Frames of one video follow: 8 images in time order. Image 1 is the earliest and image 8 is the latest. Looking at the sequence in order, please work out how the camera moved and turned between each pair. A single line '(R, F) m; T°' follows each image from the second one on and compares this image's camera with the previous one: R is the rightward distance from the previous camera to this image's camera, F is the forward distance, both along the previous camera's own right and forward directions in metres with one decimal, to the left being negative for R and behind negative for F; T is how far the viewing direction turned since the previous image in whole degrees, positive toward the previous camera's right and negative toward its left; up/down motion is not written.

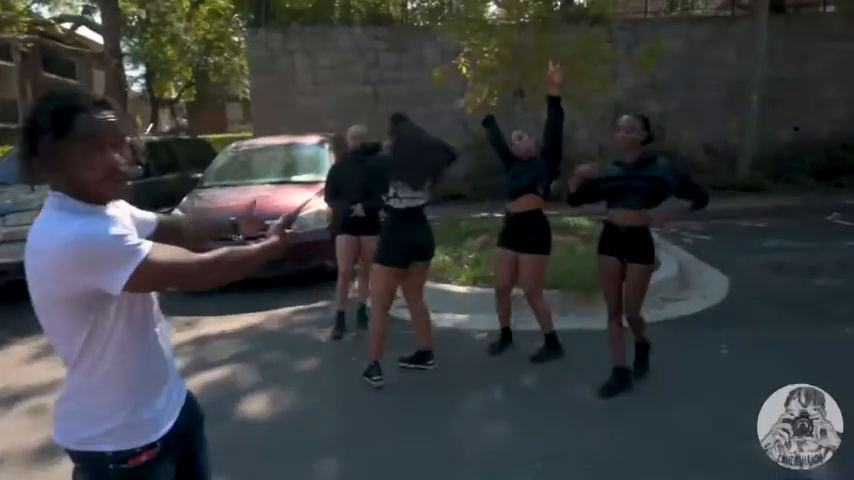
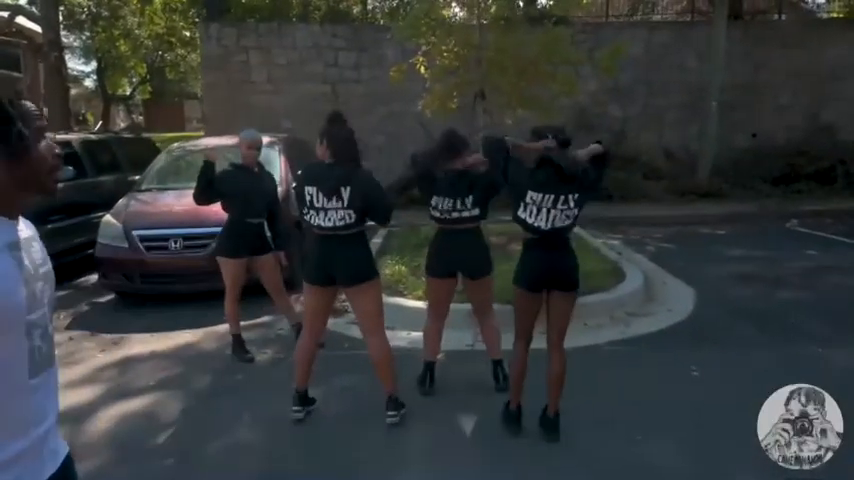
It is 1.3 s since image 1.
(0.0, +0.4) m; +3°
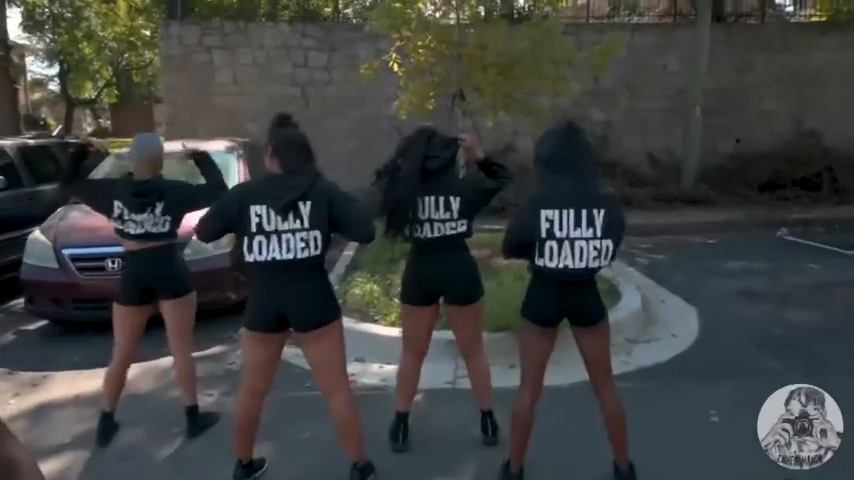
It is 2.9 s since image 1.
(0.0, +0.9) m; +2°
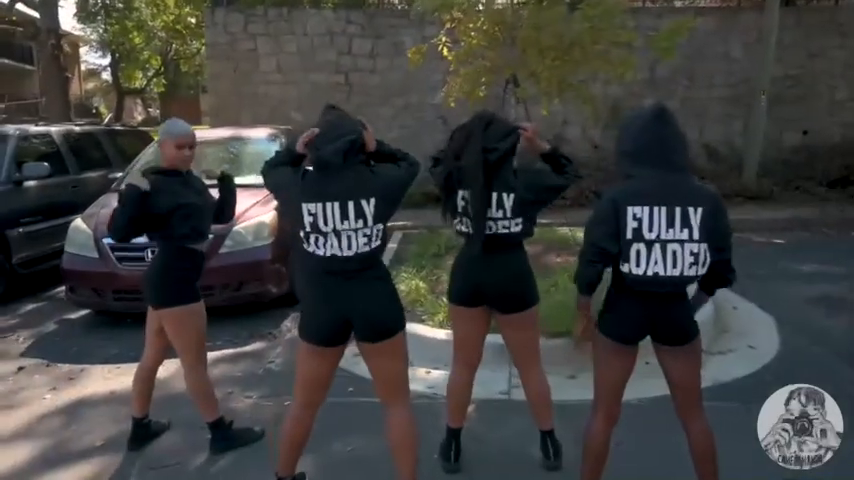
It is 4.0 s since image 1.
(-0.1, +0.4) m; -3°
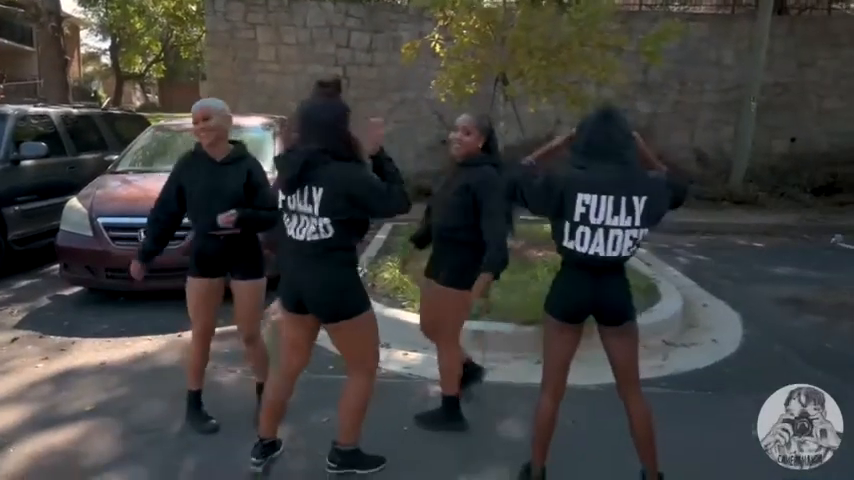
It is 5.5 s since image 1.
(+0.1, -0.2) m; 0°
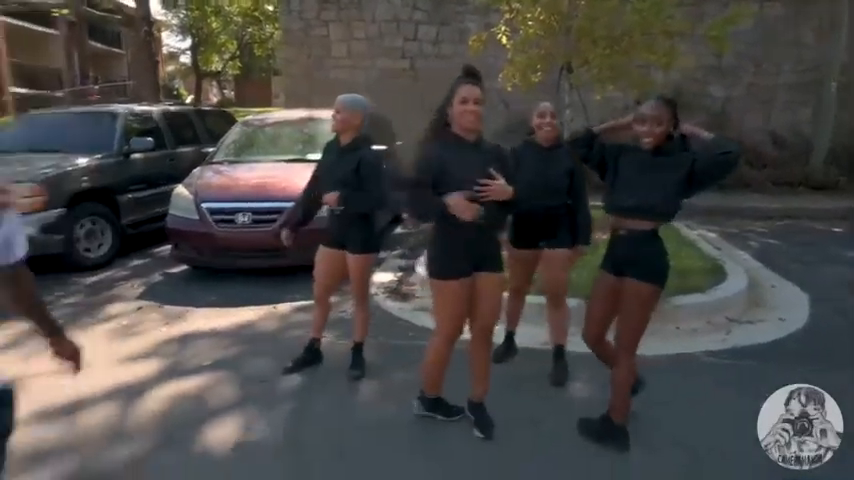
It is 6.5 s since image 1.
(0.0, -0.4) m; -5°
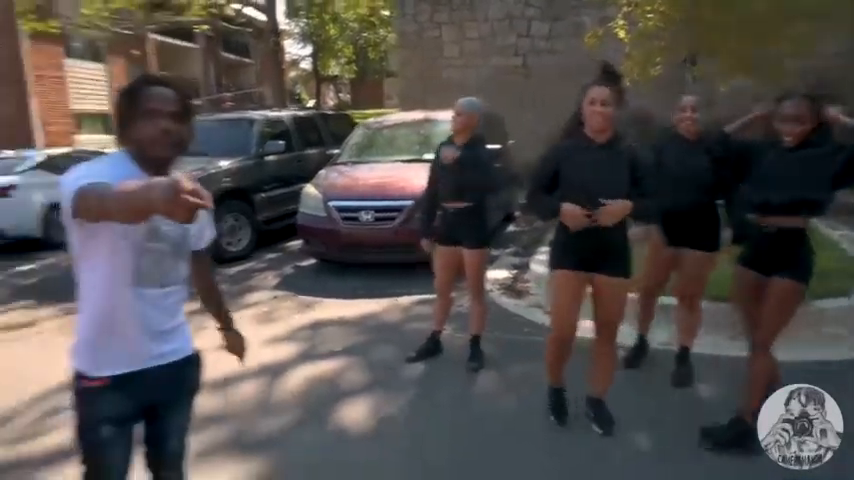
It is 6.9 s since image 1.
(0.0, -0.2) m; -7°
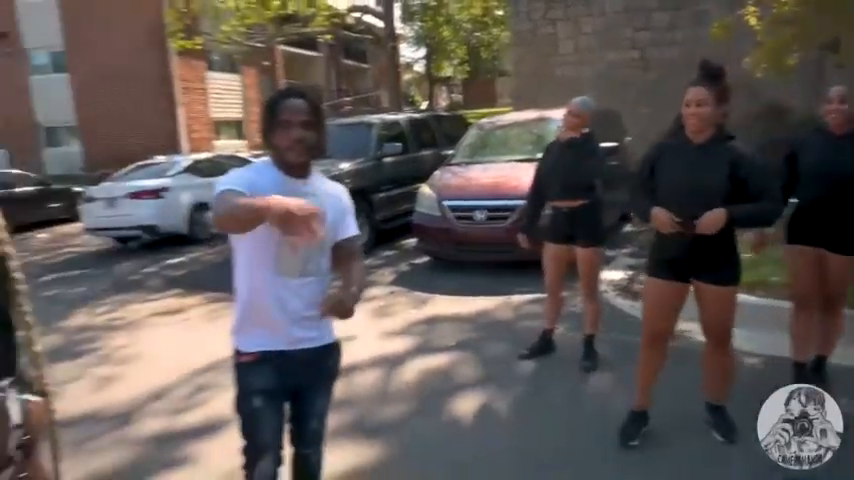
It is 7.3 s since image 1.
(0.0, -0.1) m; -7°
